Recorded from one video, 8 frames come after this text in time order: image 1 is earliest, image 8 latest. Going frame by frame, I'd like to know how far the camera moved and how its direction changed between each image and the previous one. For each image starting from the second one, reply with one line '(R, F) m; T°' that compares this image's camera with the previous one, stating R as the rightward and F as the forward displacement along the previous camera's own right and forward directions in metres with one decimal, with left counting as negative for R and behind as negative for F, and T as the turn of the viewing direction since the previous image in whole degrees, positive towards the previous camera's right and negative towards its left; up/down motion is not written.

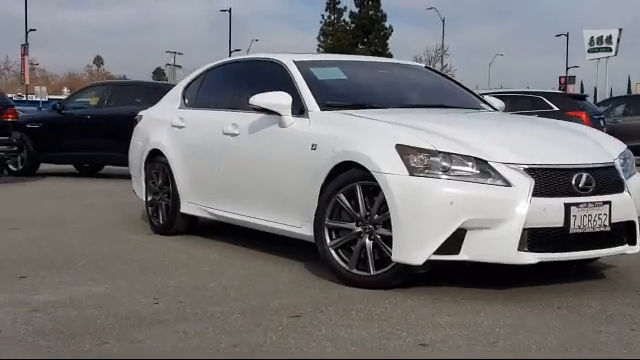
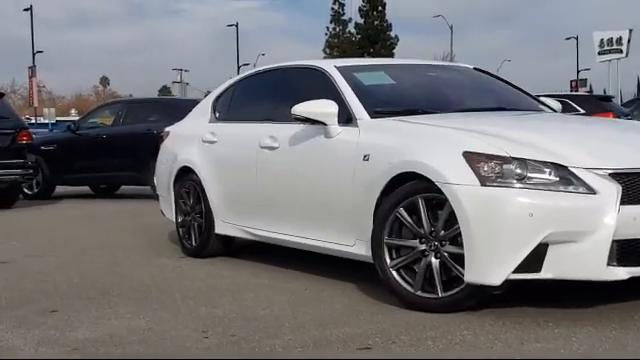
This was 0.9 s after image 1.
(-0.3, +0.5) m; -1°
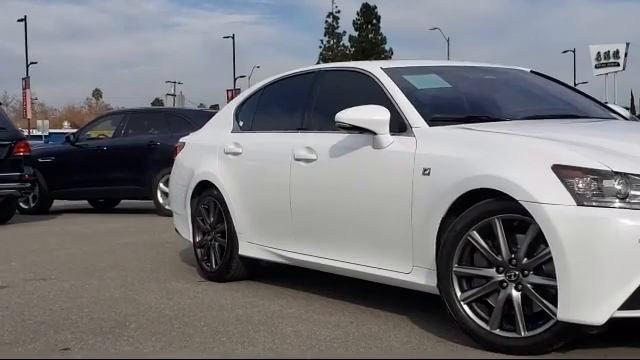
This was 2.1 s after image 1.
(-0.4, +0.8) m; +1°
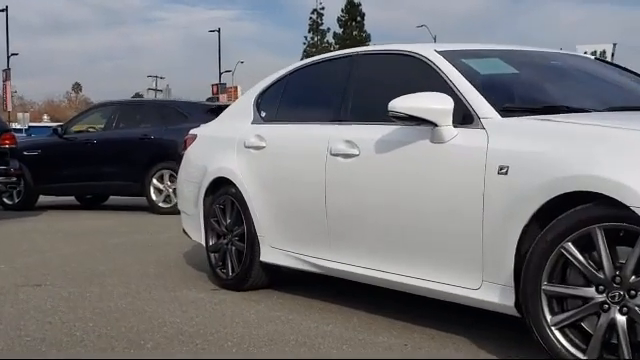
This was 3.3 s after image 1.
(-0.4, +0.8) m; +1°
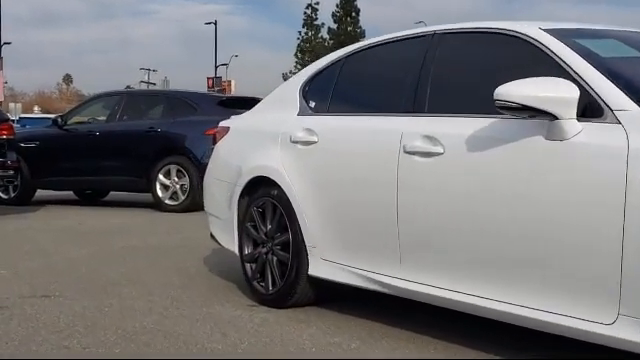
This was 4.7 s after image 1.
(-0.4, +0.9) m; +1°
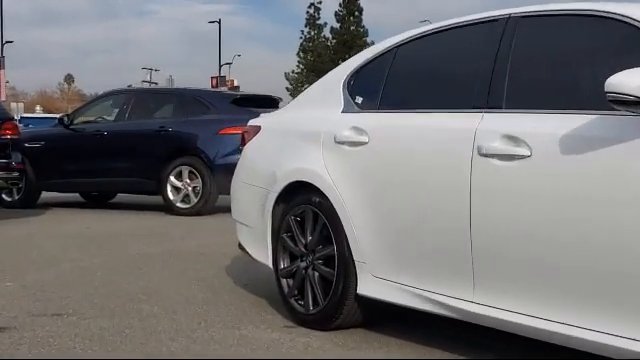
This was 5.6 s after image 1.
(-0.3, +0.6) m; 0°
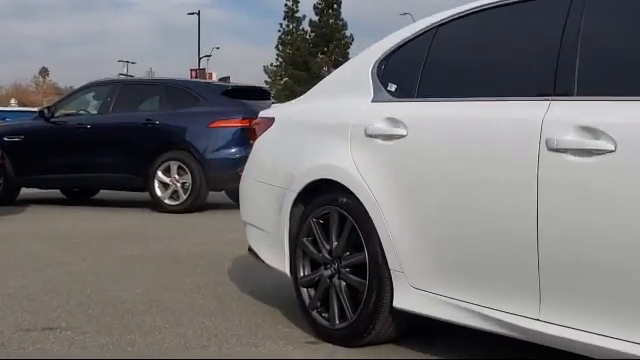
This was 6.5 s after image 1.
(-0.3, +0.6) m; +1°
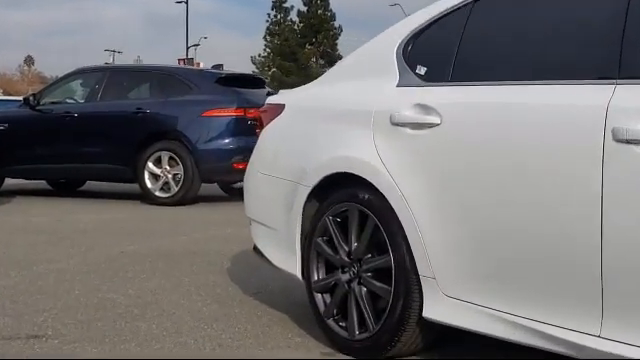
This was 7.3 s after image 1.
(-0.2, +0.5) m; +1°
